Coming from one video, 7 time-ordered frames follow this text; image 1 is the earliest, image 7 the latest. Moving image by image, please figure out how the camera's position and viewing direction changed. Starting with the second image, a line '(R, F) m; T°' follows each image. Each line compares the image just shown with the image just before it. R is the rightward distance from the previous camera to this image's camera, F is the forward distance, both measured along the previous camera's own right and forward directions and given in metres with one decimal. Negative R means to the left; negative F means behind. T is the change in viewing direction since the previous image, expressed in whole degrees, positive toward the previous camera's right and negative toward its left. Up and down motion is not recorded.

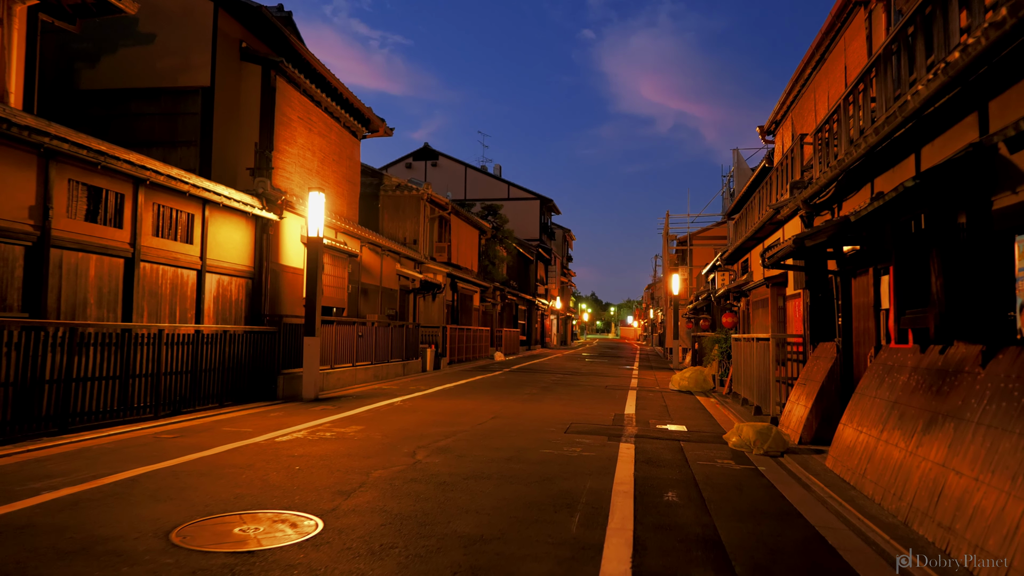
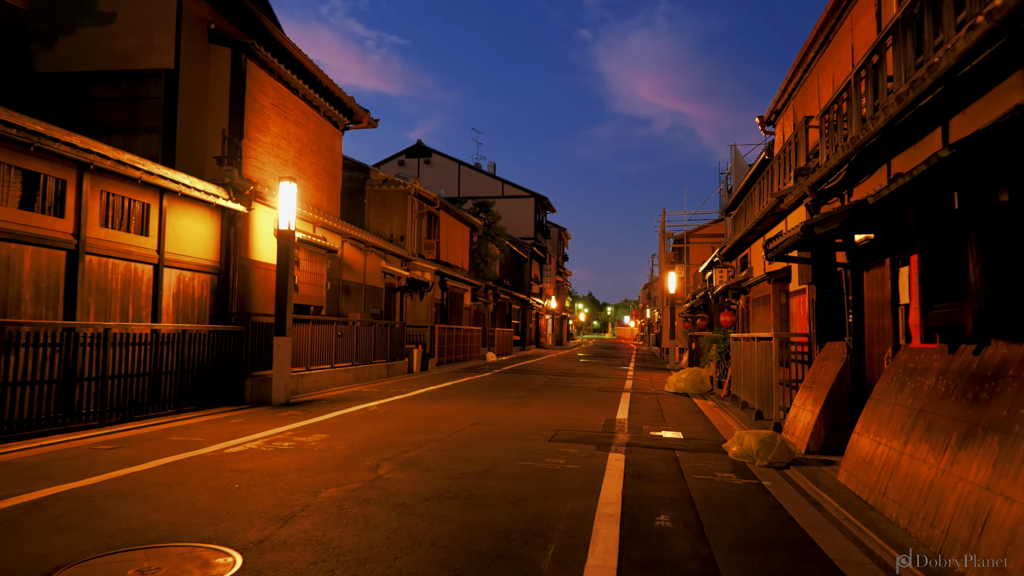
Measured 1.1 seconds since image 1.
(+0.3, +0.8) m; 0°
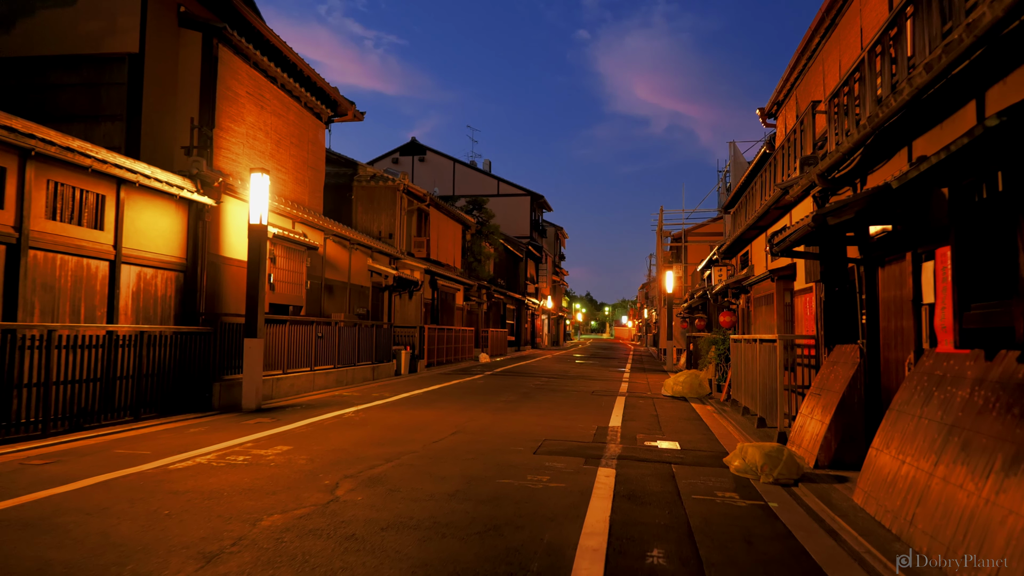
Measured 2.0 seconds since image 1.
(+0.2, +0.8) m; 0°
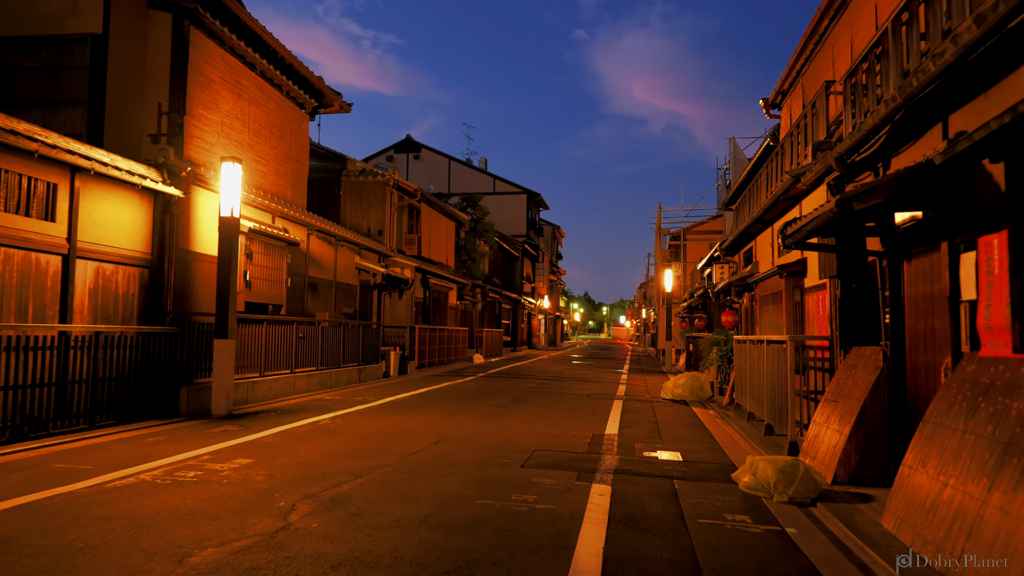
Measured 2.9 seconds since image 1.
(+0.2, +0.8) m; 0°
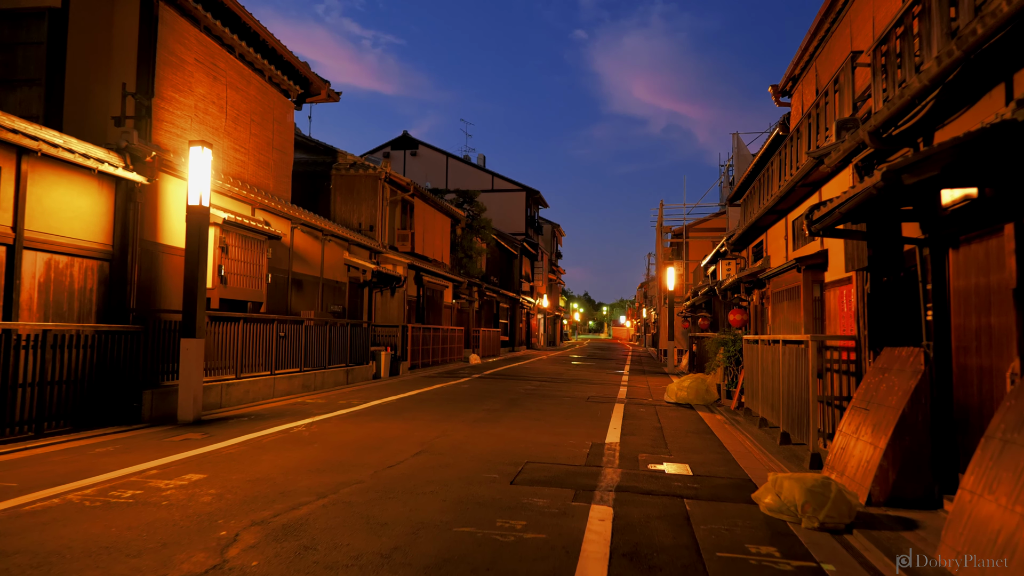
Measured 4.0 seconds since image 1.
(+0.1, +0.9) m; 0°
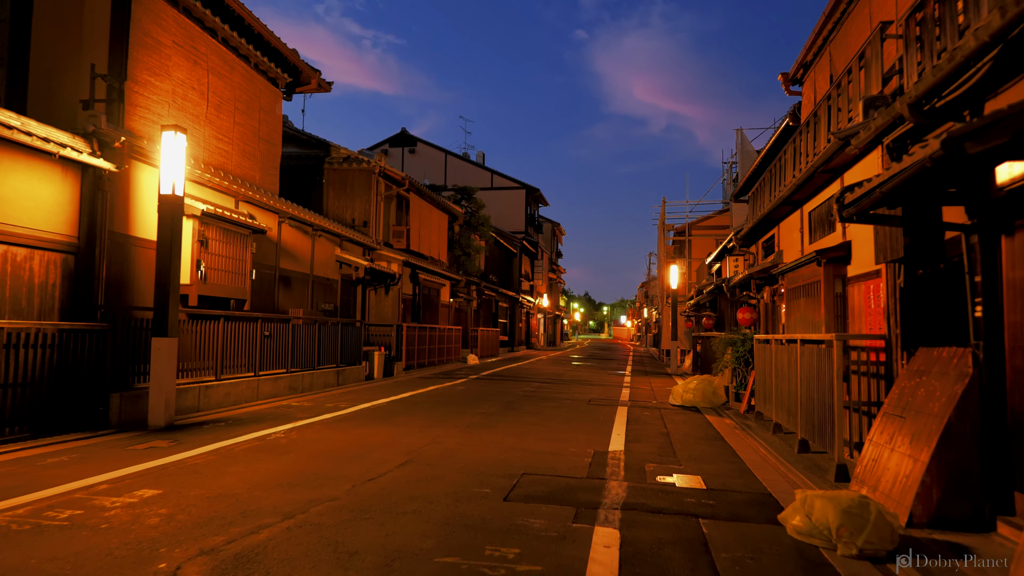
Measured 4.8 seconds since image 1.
(+0.1, +0.7) m; 0°
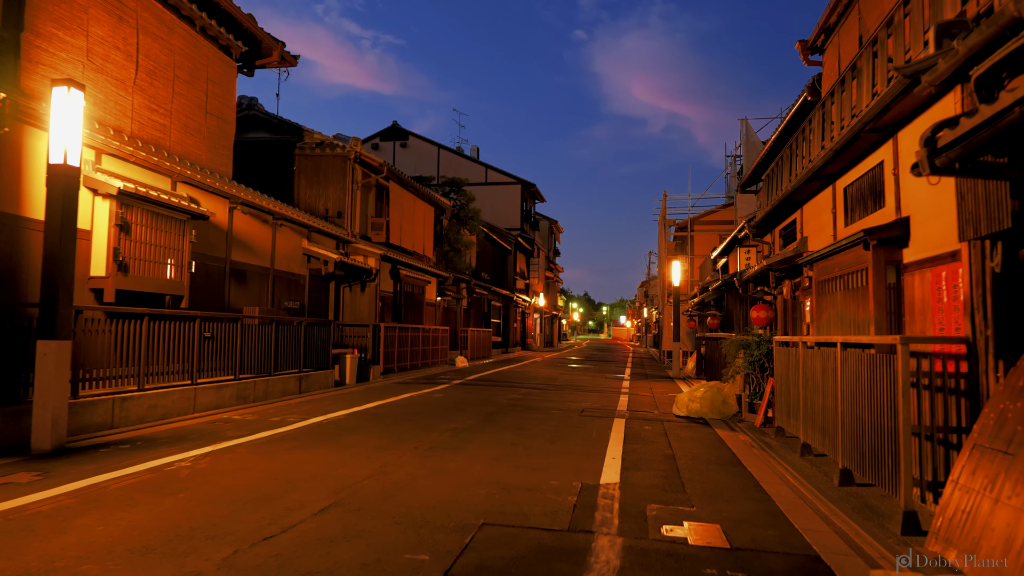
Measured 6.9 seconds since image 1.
(+0.4, +1.7) m; 0°
